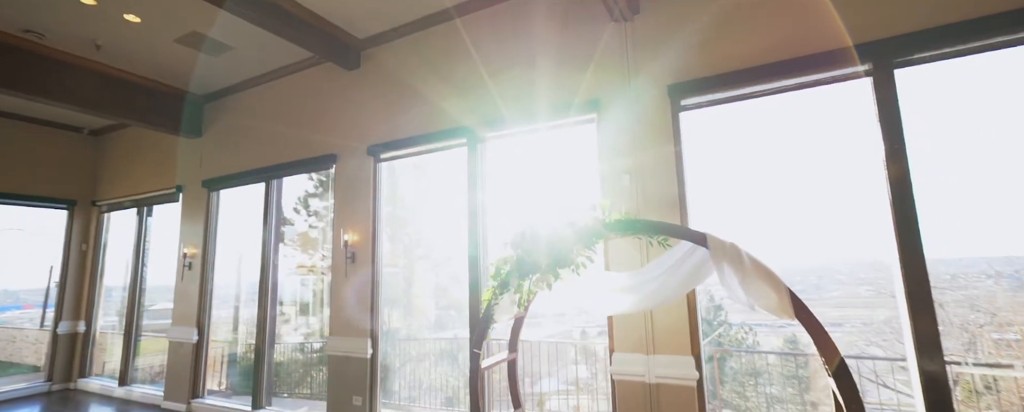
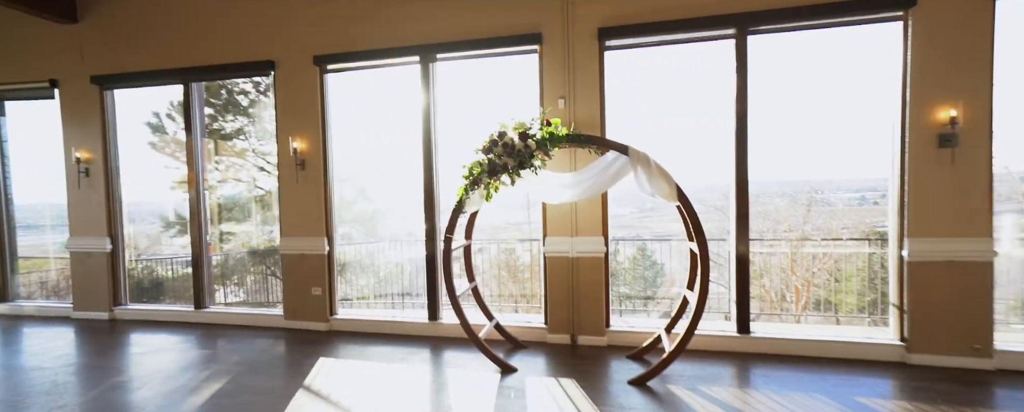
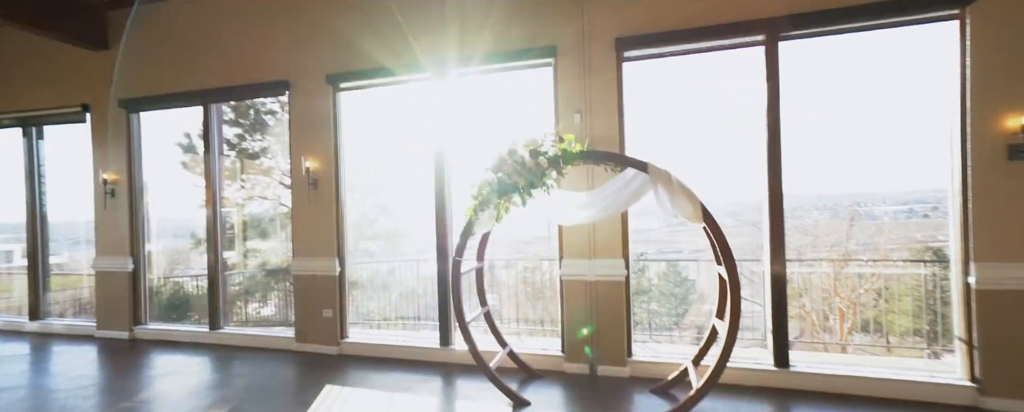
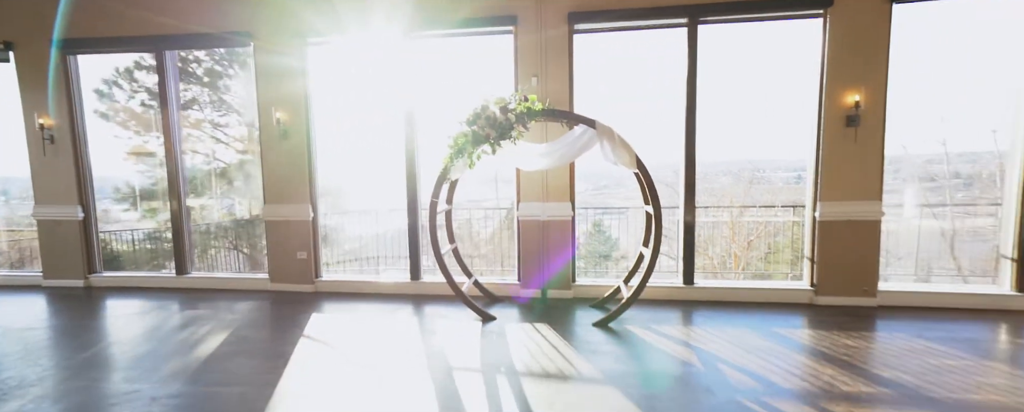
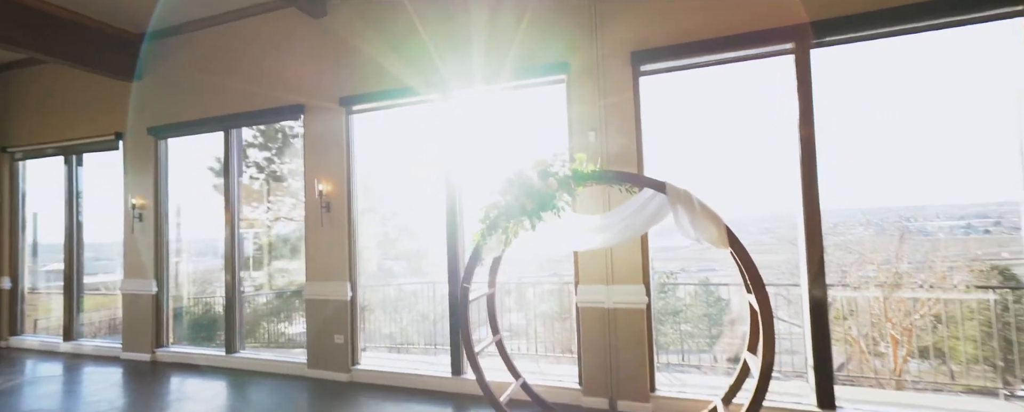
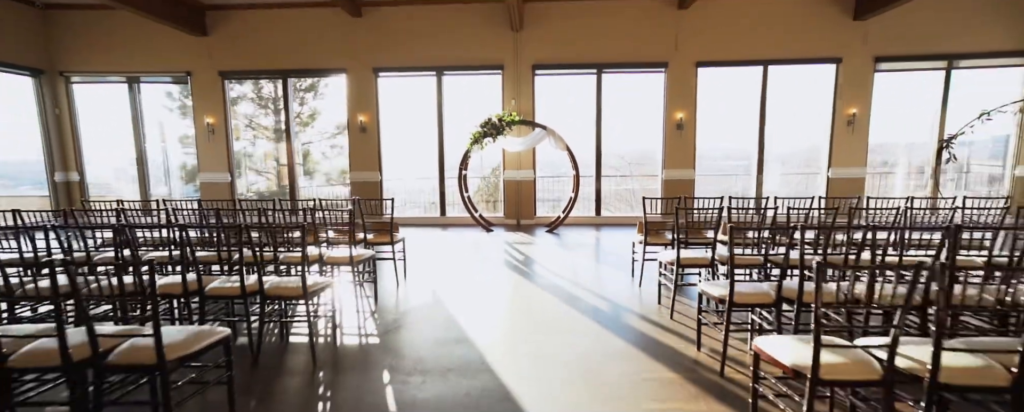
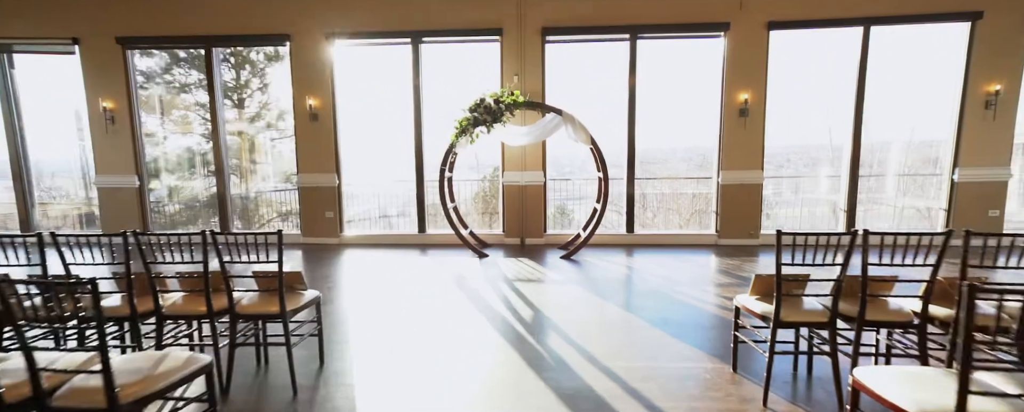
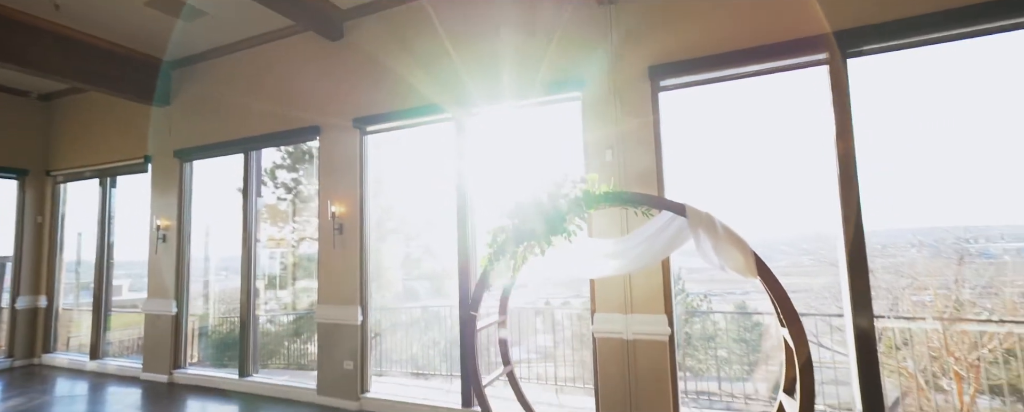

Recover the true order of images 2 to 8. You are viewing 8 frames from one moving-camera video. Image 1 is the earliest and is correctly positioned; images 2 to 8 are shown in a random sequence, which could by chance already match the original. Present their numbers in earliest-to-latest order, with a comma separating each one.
8, 5, 3, 2, 4, 7, 6
